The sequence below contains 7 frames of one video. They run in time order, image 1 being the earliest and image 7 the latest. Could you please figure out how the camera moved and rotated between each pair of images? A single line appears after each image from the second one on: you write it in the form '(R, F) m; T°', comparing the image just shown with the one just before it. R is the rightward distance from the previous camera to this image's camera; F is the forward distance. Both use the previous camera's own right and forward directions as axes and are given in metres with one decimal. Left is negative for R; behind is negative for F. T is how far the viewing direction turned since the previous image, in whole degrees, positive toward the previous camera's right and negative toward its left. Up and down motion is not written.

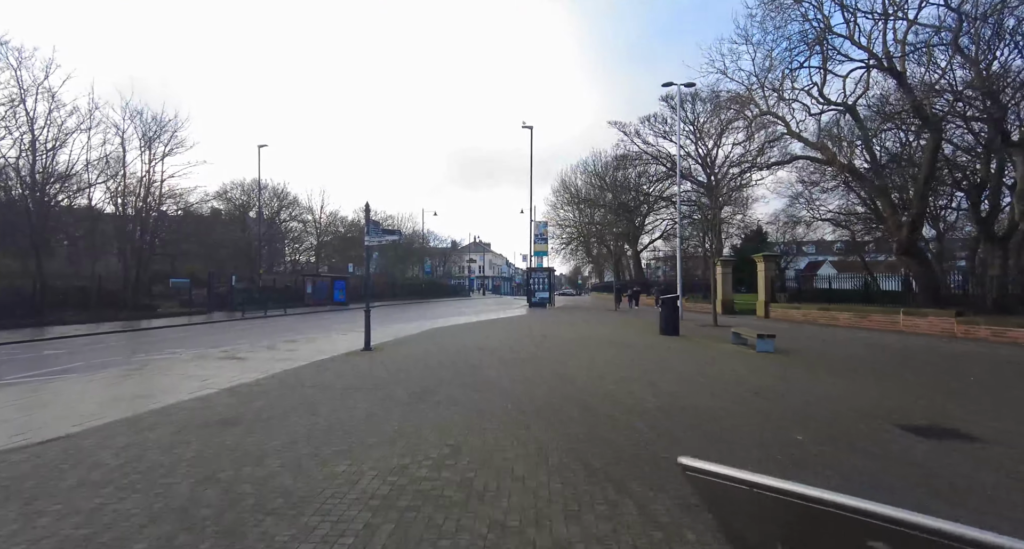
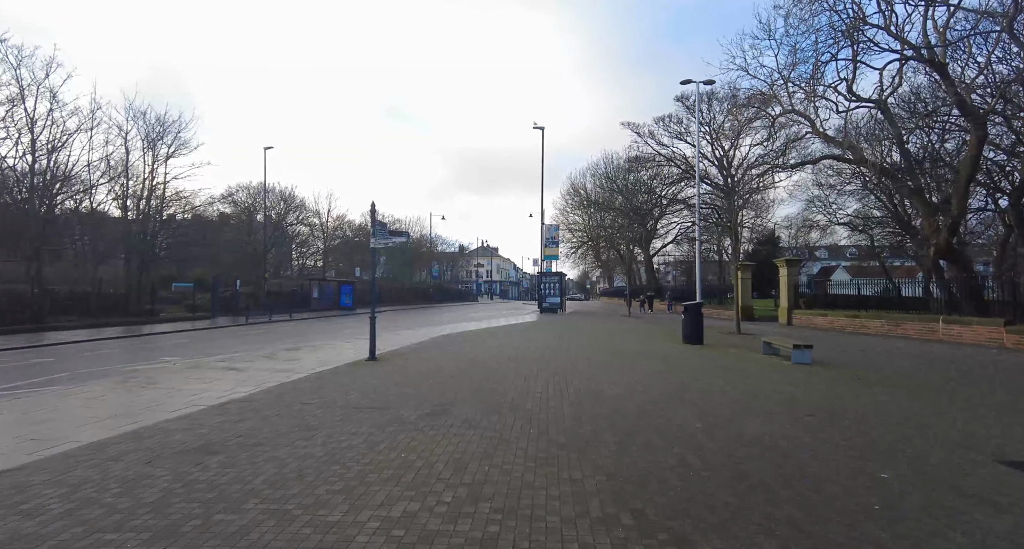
(-0.2, +0.8) m; -1°
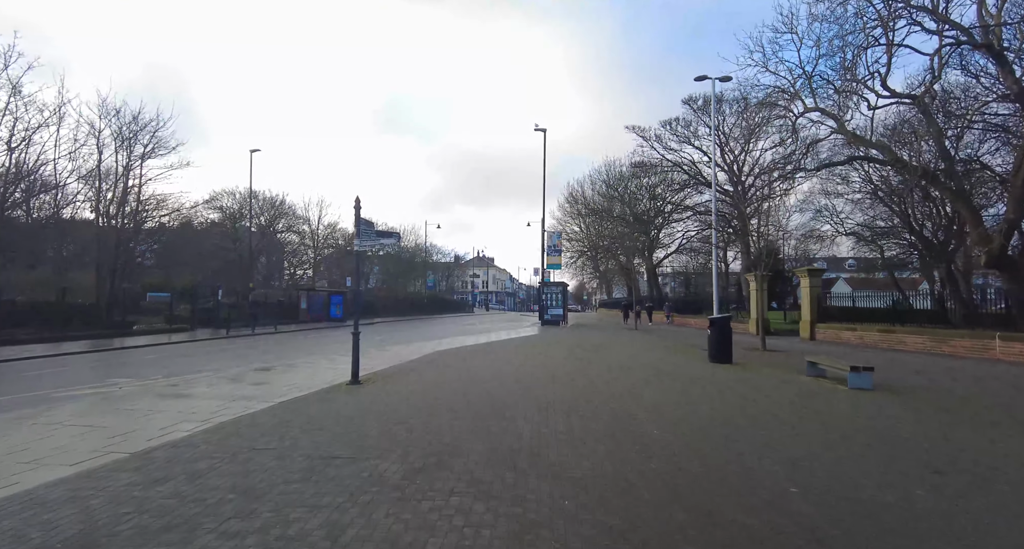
(-0.3, +1.7) m; +1°
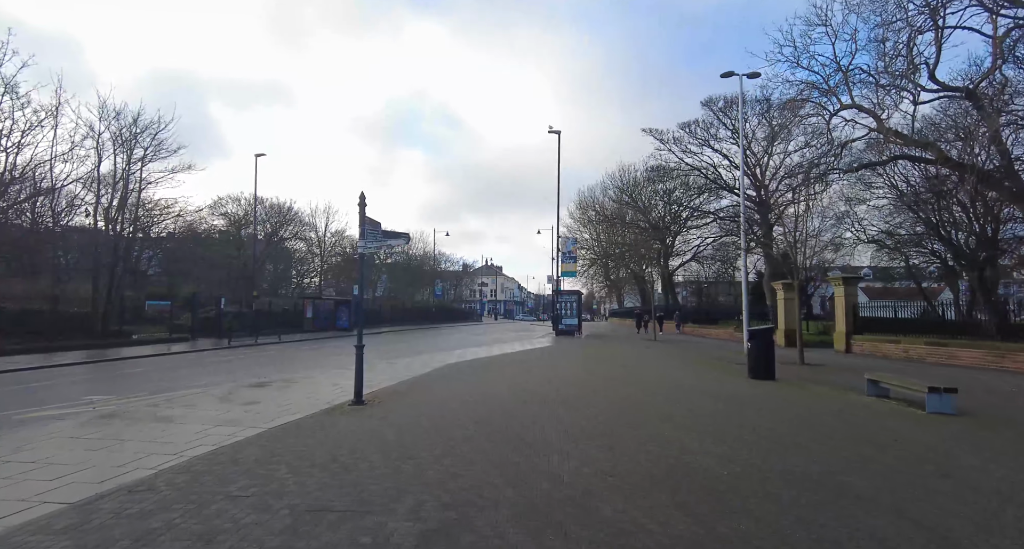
(-0.3, +1.1) m; -1°
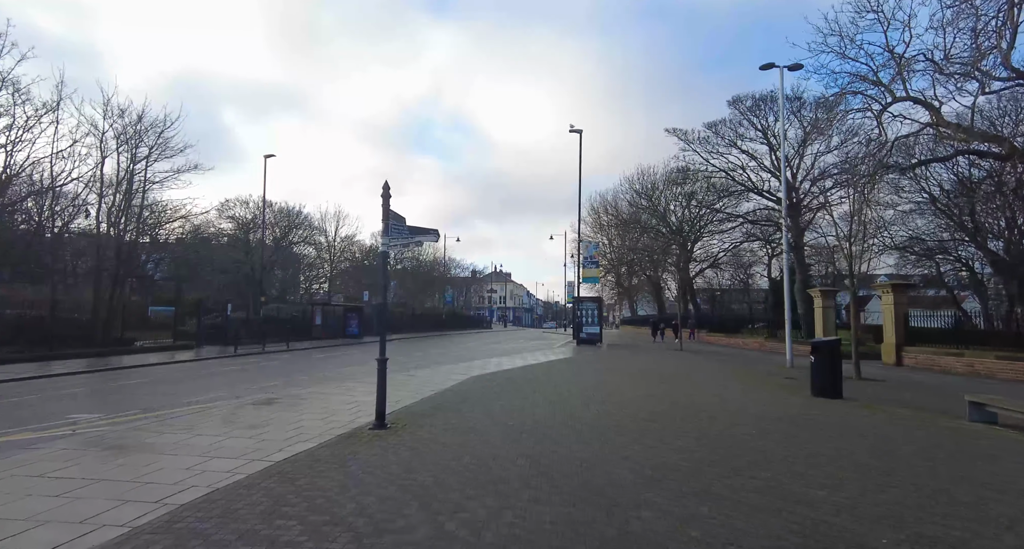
(-0.6, +1.2) m; -1°
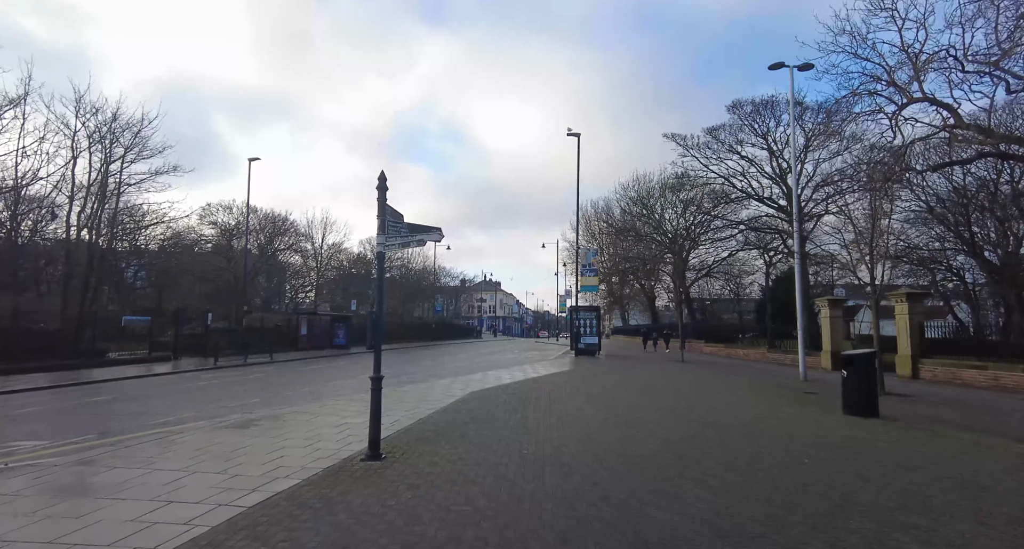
(-0.4, +1.0) m; +1°
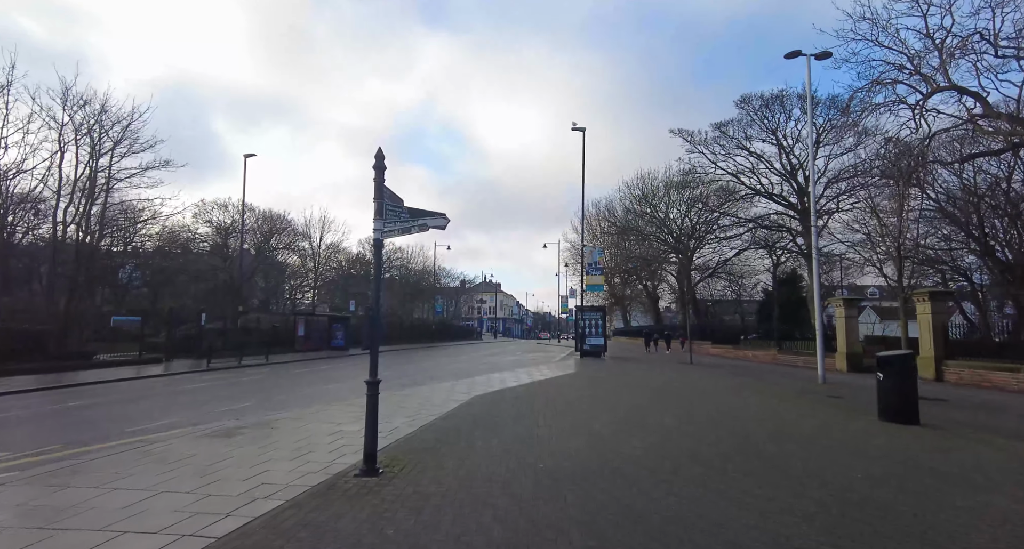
(-0.2, +0.8) m; 0°
